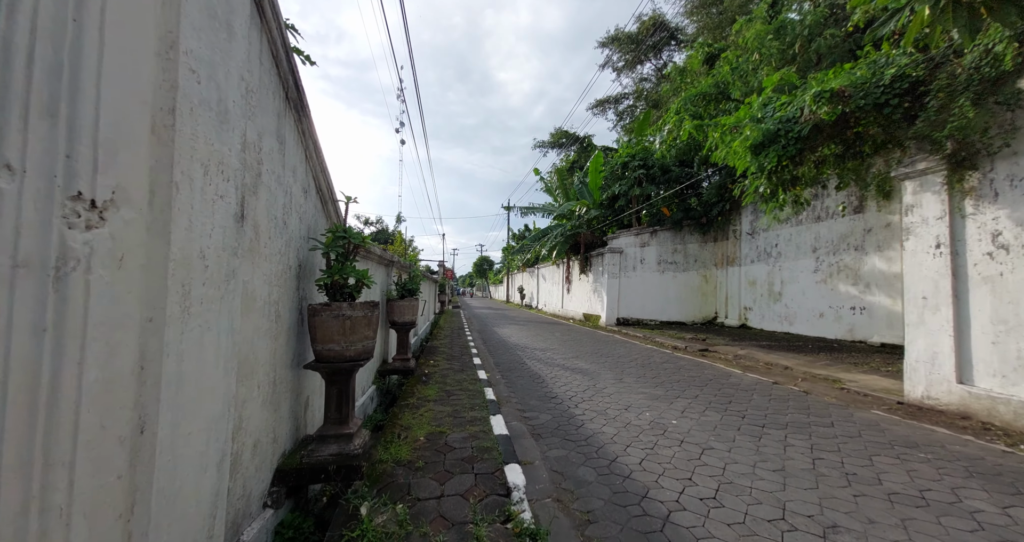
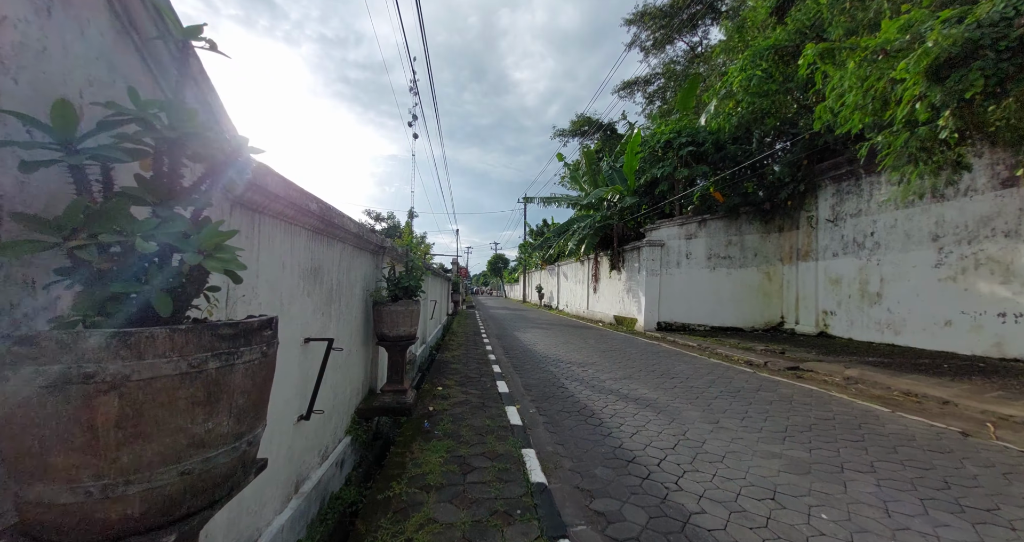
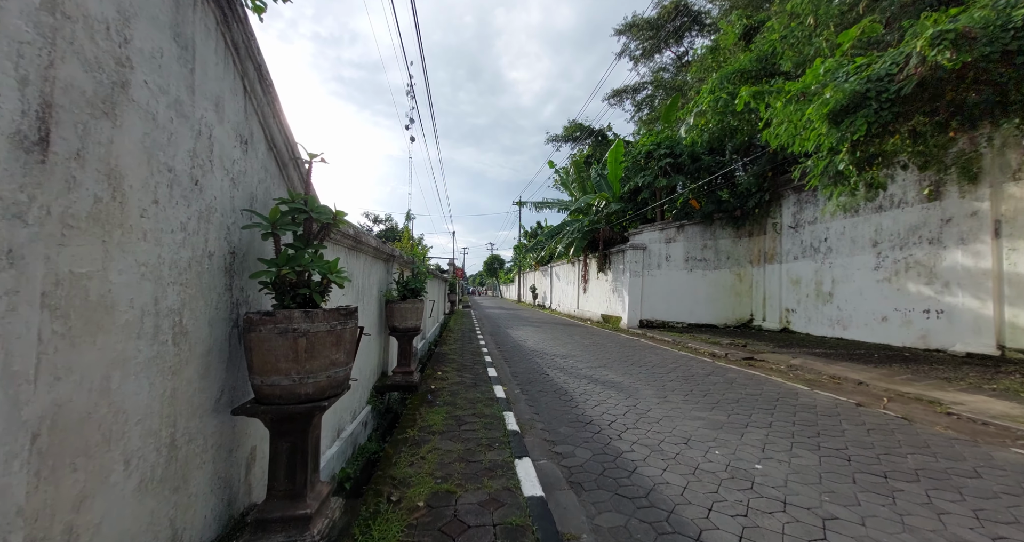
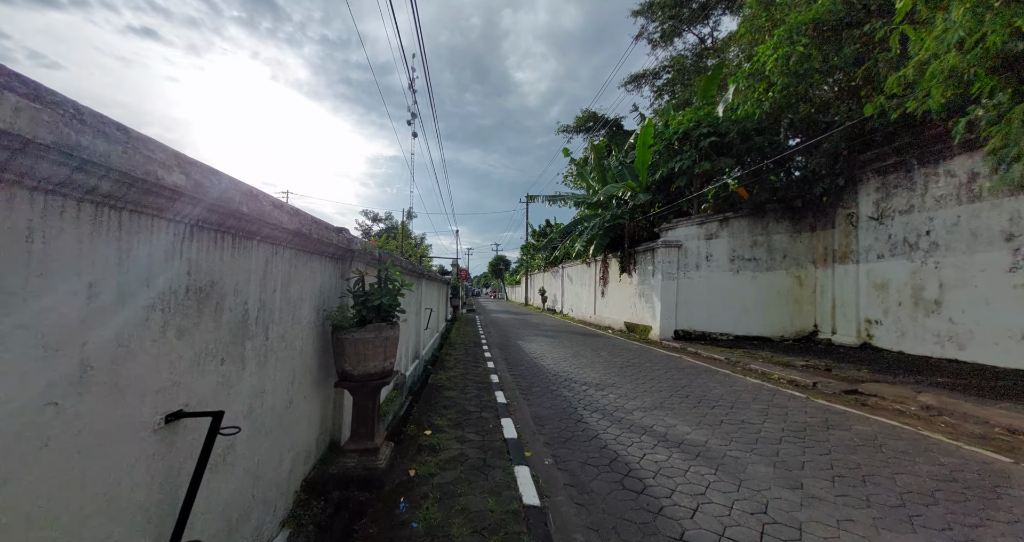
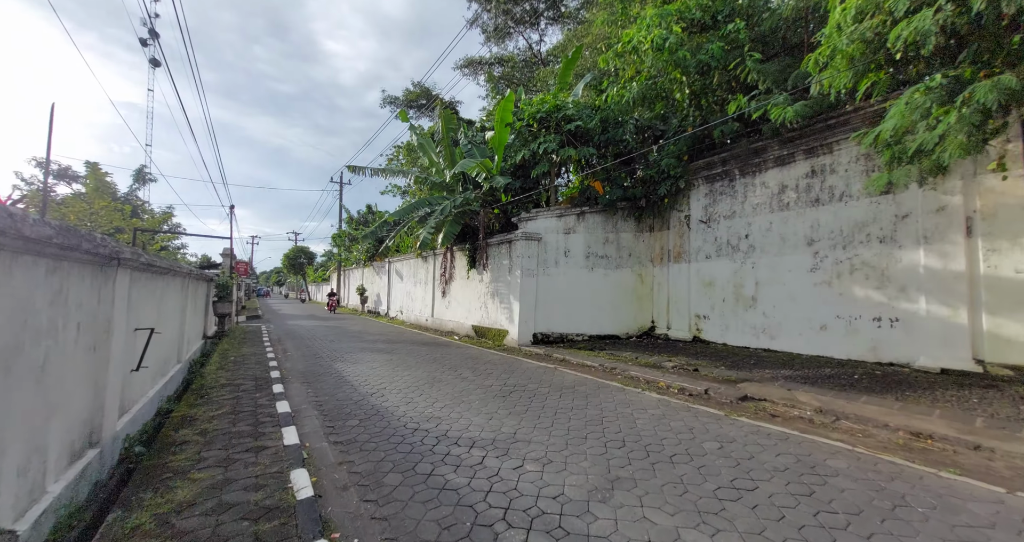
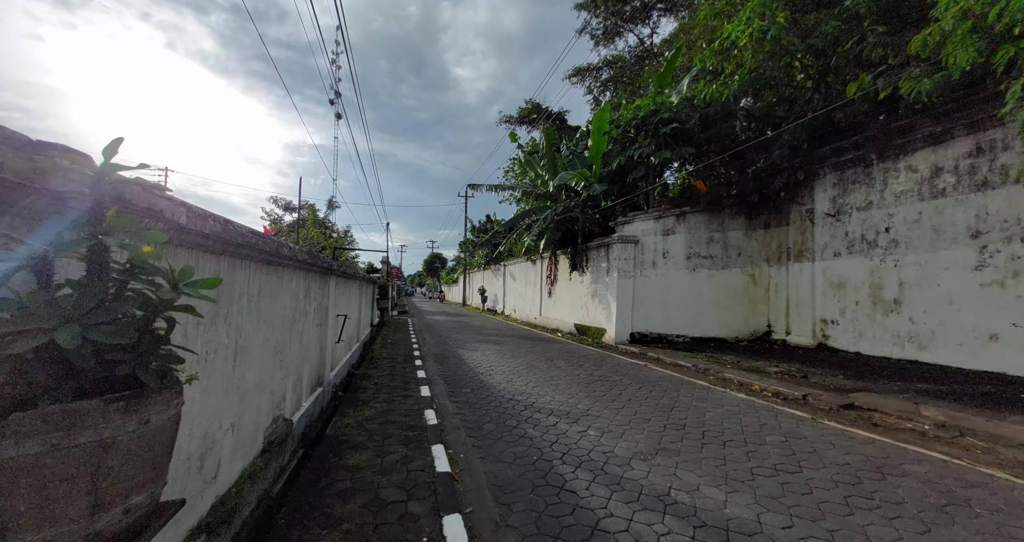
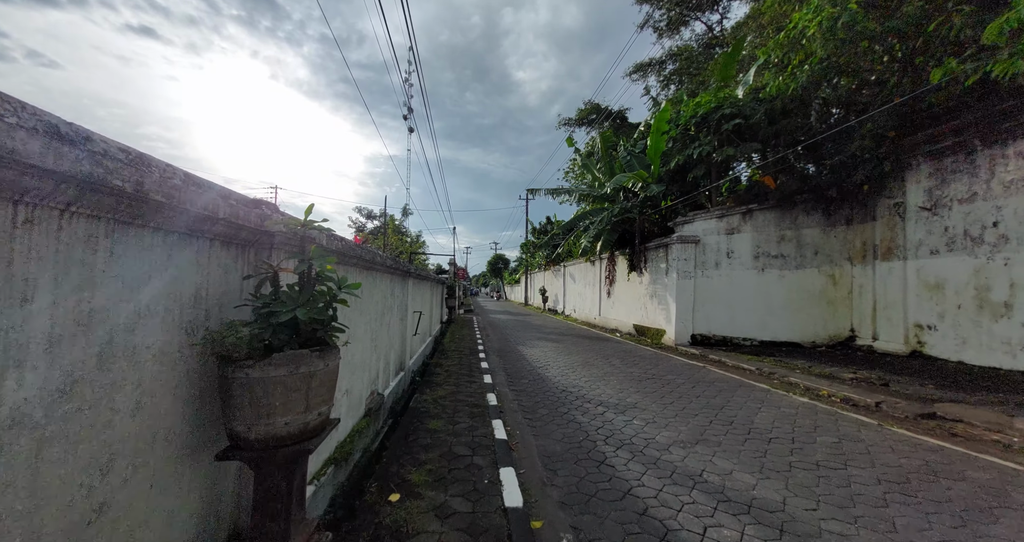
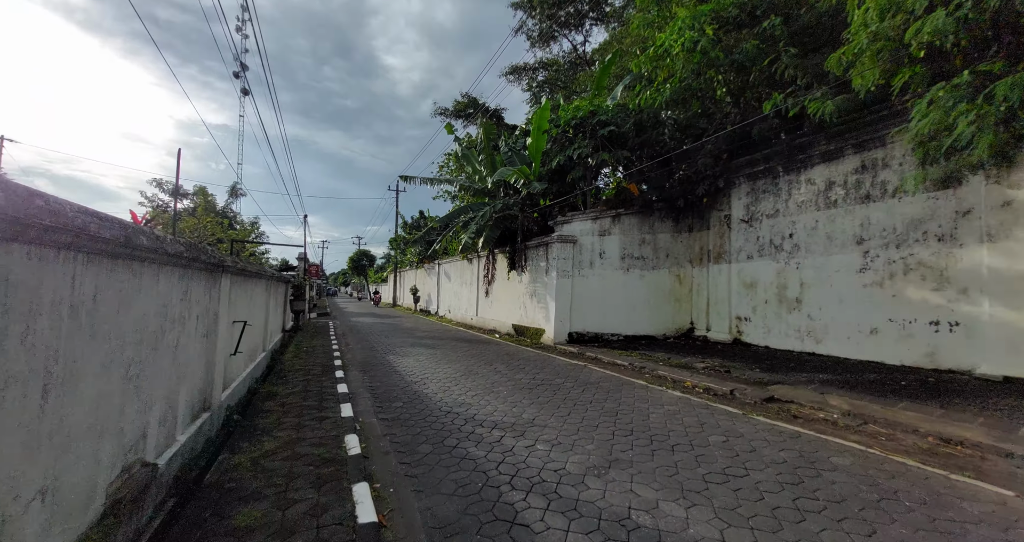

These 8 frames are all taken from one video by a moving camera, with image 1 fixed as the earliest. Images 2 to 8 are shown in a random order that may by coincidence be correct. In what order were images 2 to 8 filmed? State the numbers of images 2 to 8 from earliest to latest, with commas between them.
3, 2, 4, 7, 6, 8, 5
